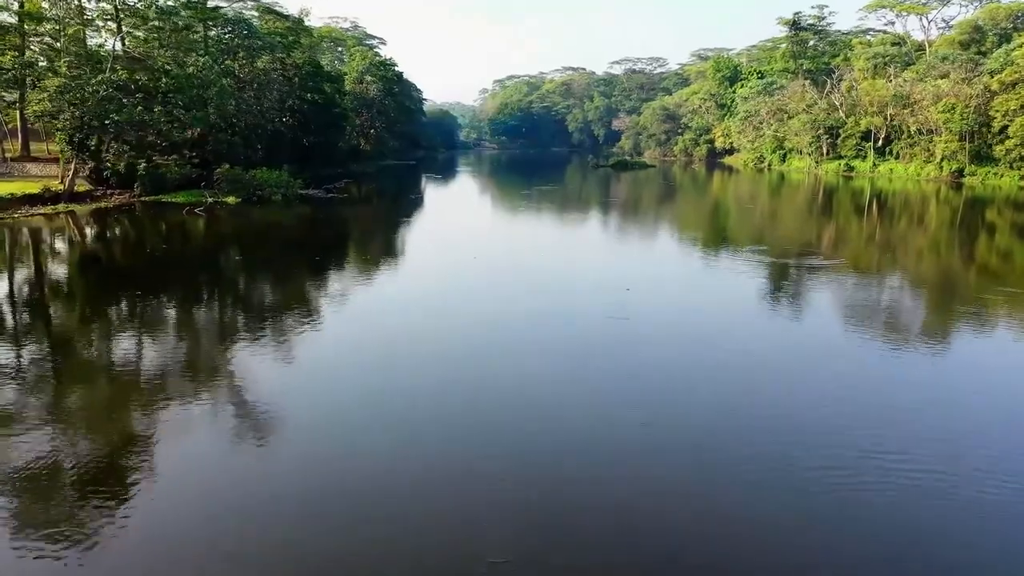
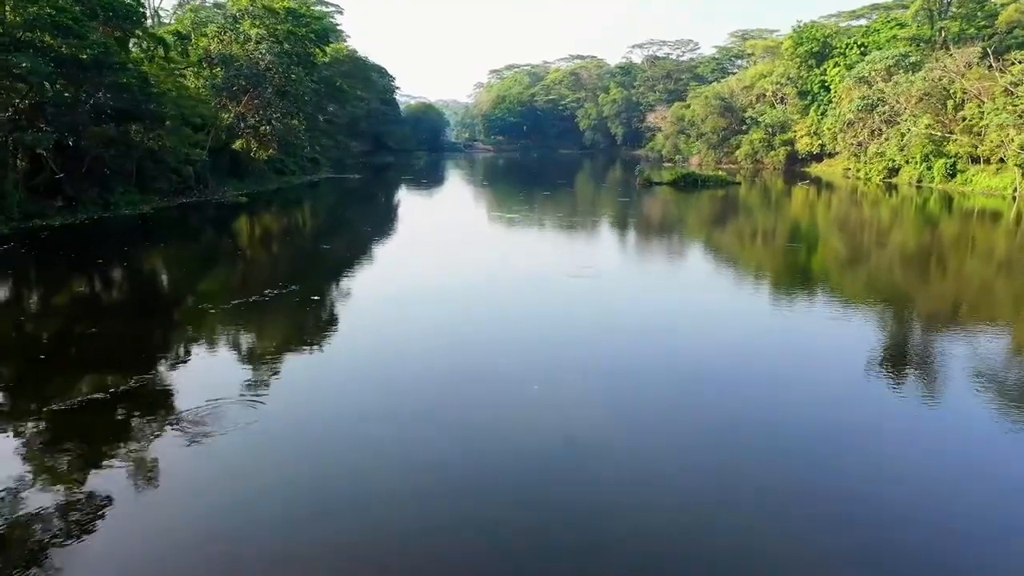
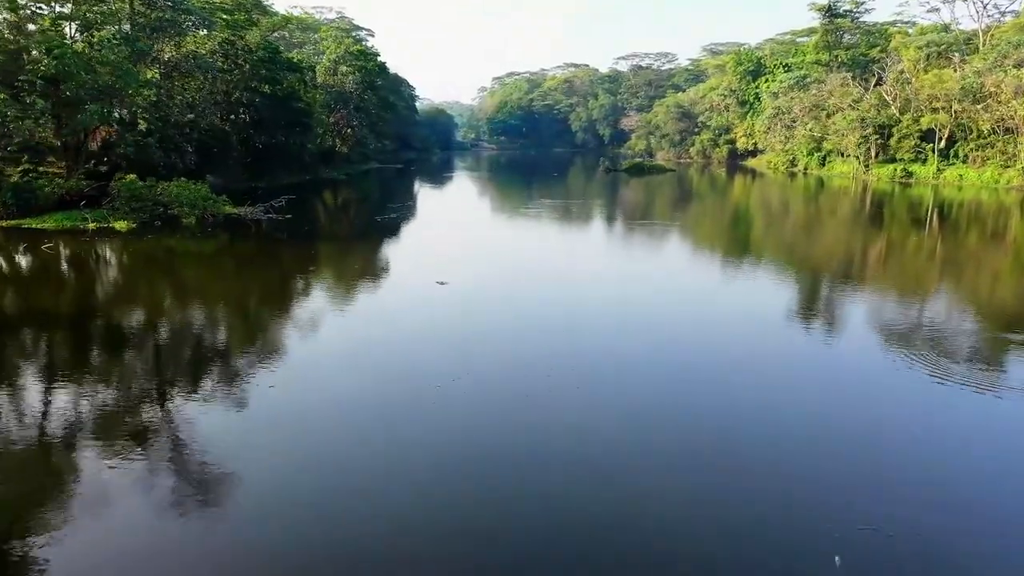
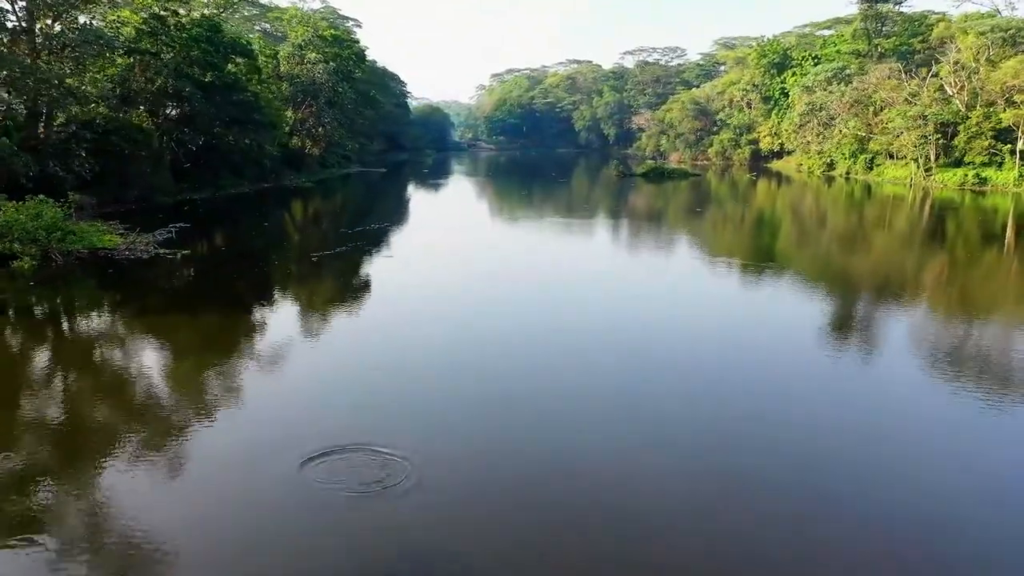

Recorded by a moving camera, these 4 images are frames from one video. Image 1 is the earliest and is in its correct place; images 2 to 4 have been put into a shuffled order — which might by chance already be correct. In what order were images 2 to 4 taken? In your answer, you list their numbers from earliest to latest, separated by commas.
3, 4, 2
